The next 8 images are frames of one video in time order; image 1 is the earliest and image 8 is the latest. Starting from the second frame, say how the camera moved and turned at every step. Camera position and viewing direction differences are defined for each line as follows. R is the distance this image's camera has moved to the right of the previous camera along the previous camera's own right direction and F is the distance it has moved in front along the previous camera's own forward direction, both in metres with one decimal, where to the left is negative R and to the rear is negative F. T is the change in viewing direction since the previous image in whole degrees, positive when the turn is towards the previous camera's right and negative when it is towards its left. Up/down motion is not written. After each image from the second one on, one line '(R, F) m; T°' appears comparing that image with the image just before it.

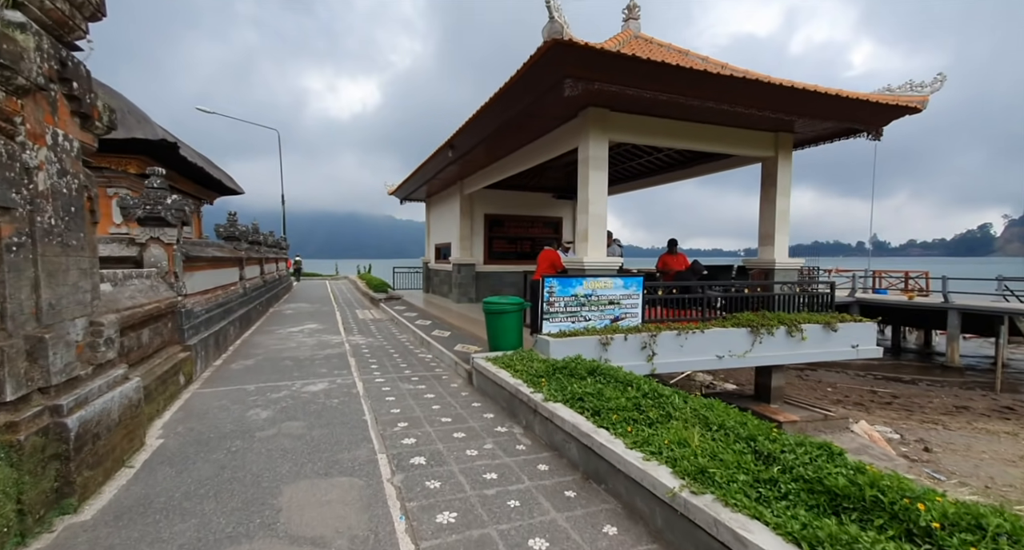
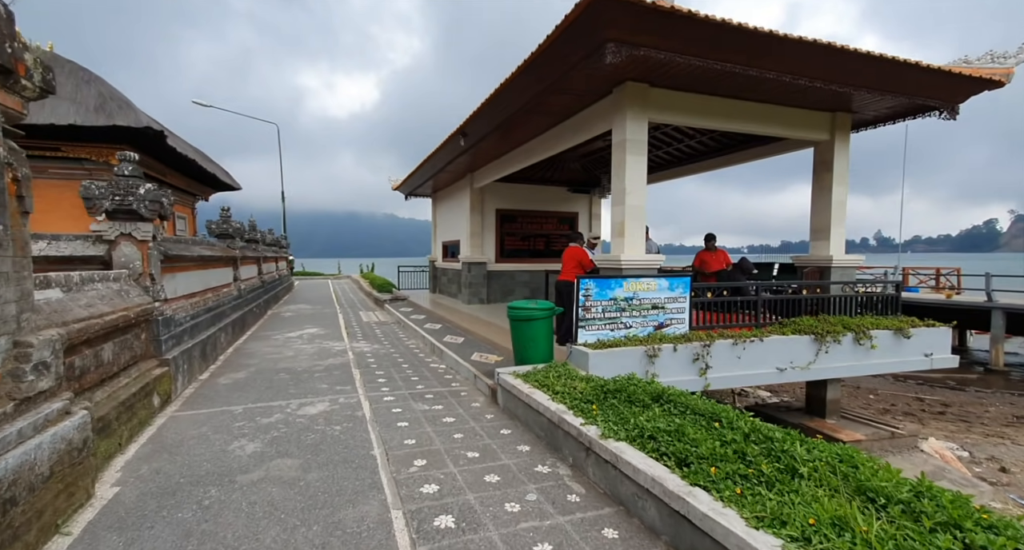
(-0.3, +0.9) m; 0°
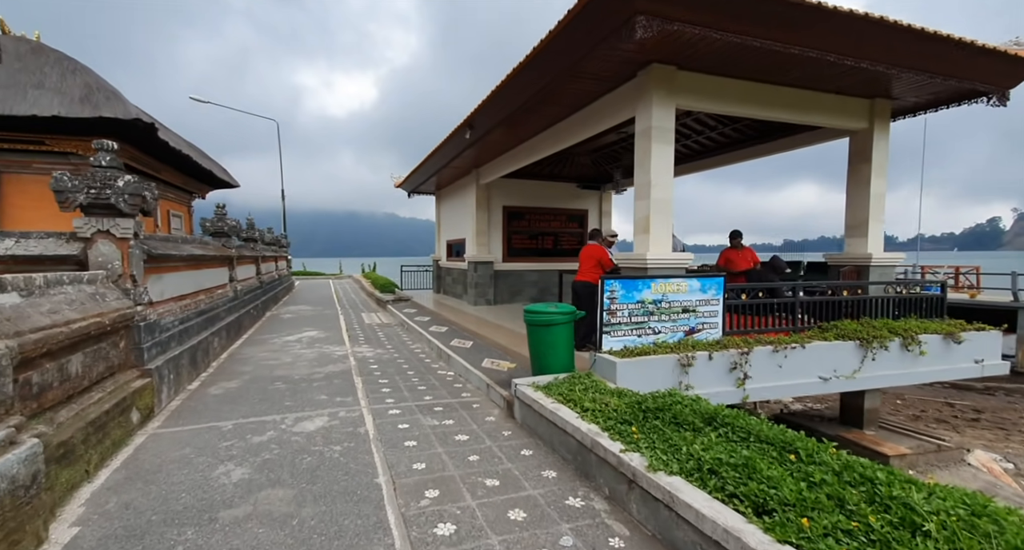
(-0.2, +0.5) m; 0°
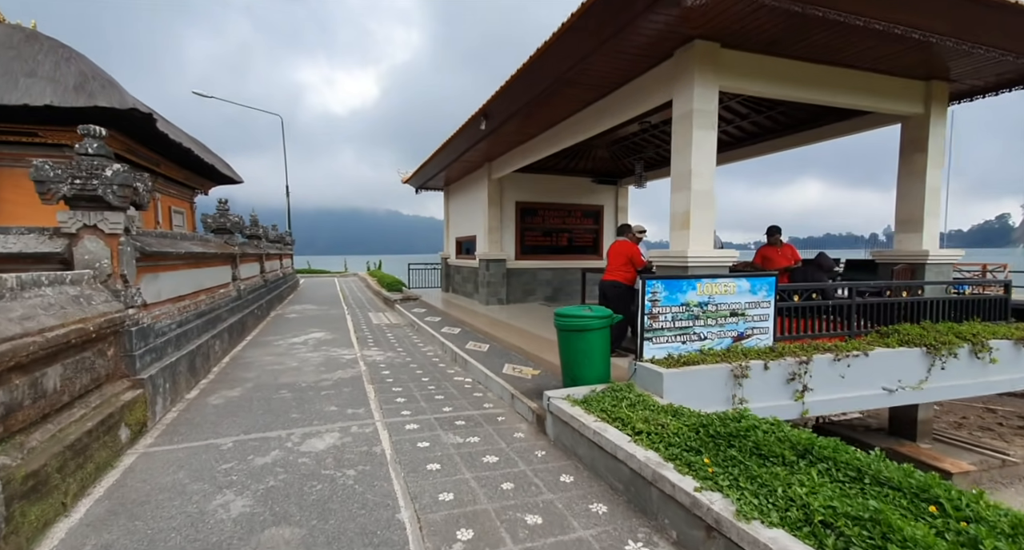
(-0.2, +0.5) m; 0°
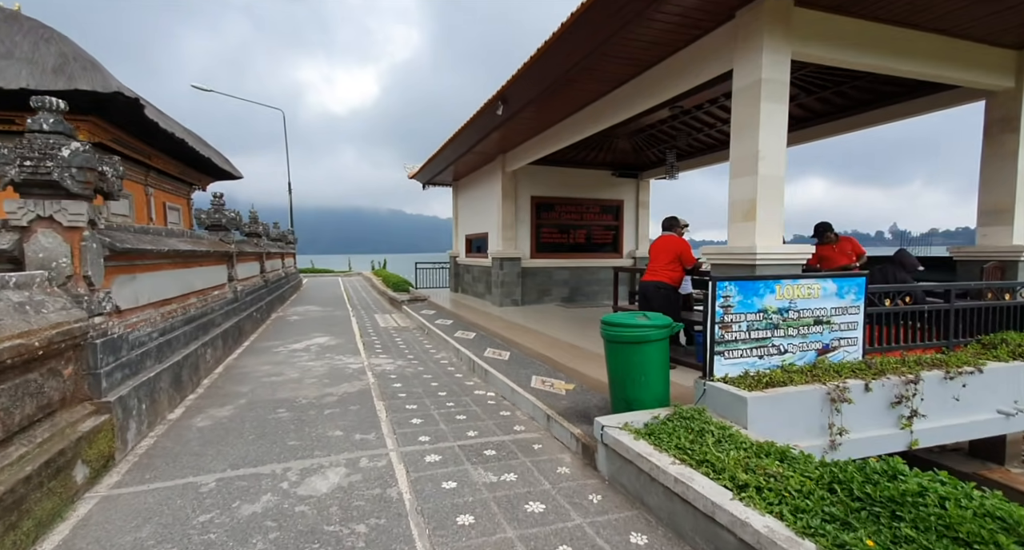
(-0.3, +0.8) m; 0°
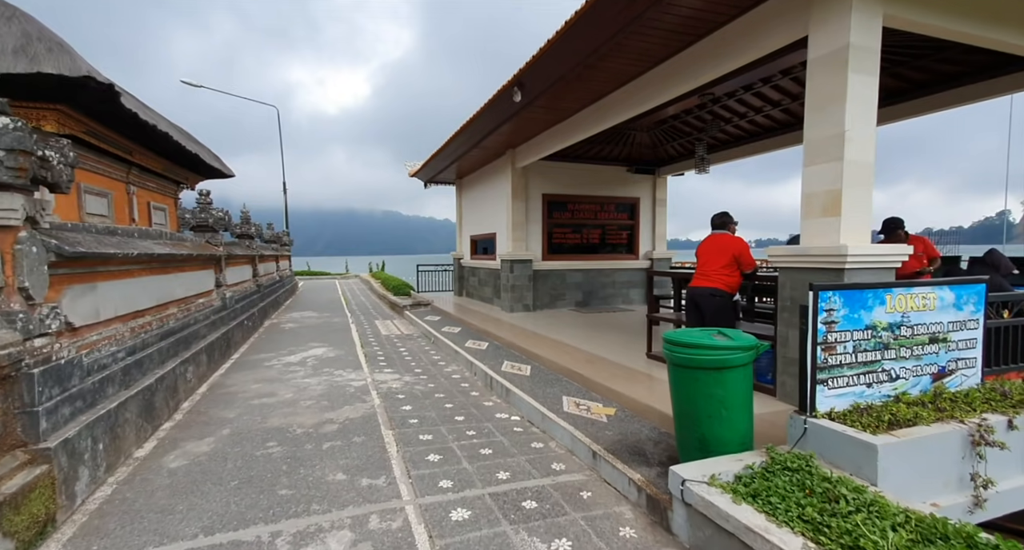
(-0.3, +0.7) m; 0°
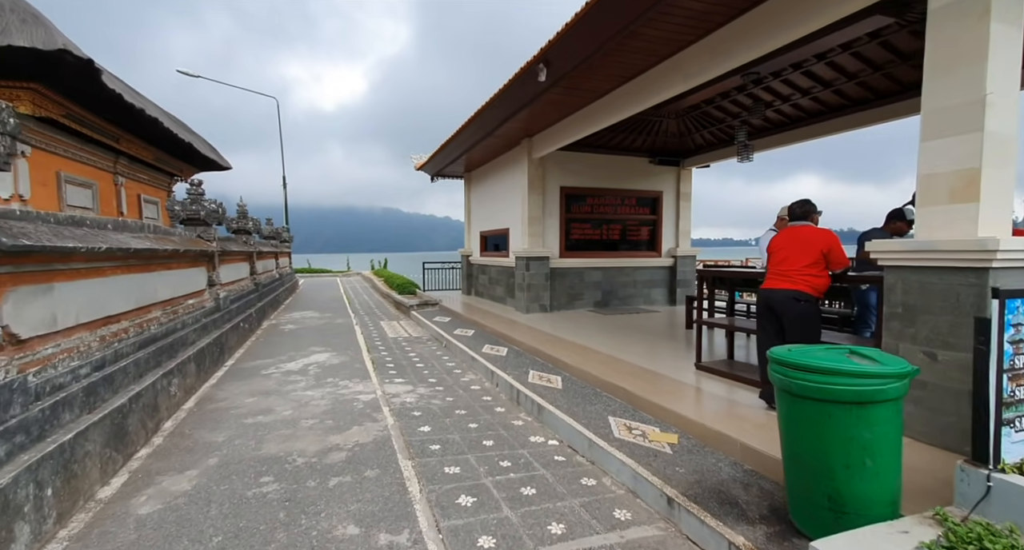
(-0.3, +0.7) m; 0°
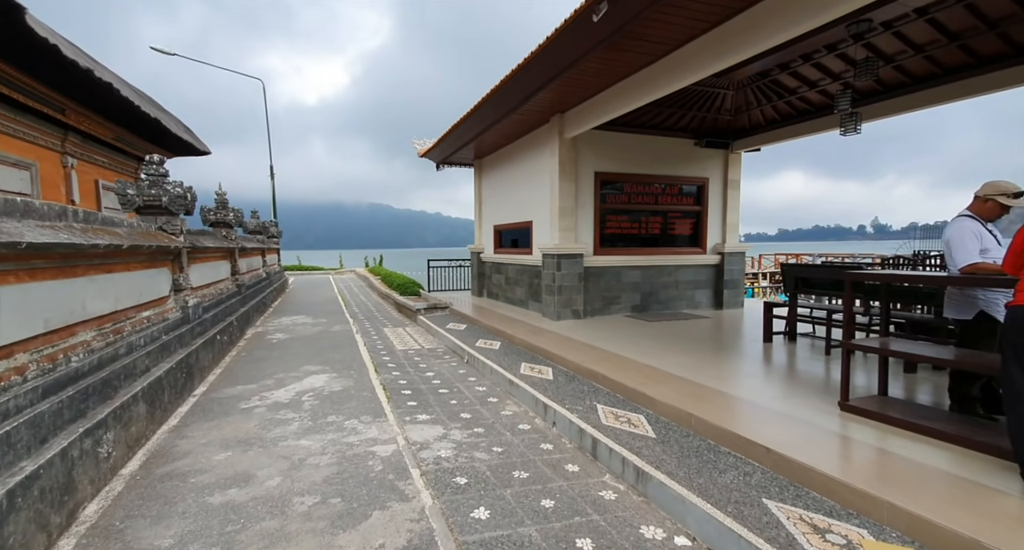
(-0.6, +1.5) m; +1°
